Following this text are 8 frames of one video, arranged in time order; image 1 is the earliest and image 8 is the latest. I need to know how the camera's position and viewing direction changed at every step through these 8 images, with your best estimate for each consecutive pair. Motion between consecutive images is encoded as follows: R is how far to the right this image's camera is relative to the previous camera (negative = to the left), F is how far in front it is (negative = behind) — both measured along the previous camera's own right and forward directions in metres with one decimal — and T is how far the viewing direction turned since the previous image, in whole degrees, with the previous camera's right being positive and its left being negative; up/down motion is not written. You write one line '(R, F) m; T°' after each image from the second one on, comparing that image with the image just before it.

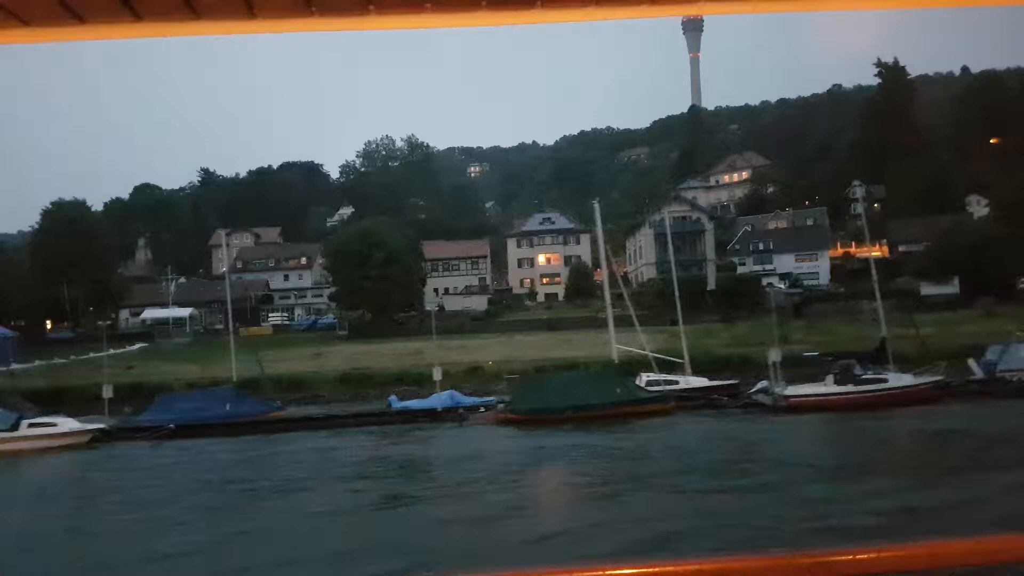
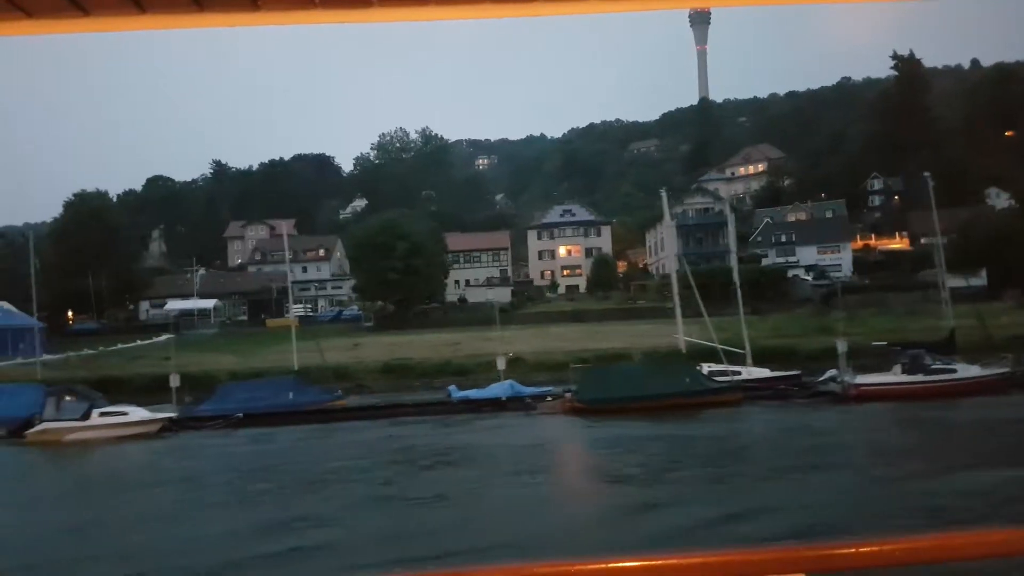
(-0.5, 0.0) m; 0°
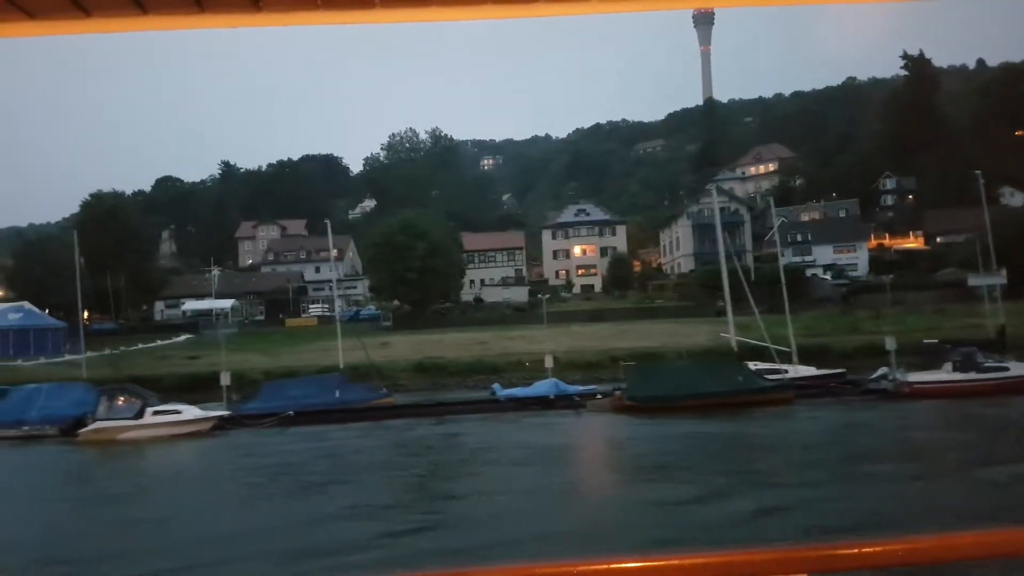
(-0.3, 0.0) m; 0°
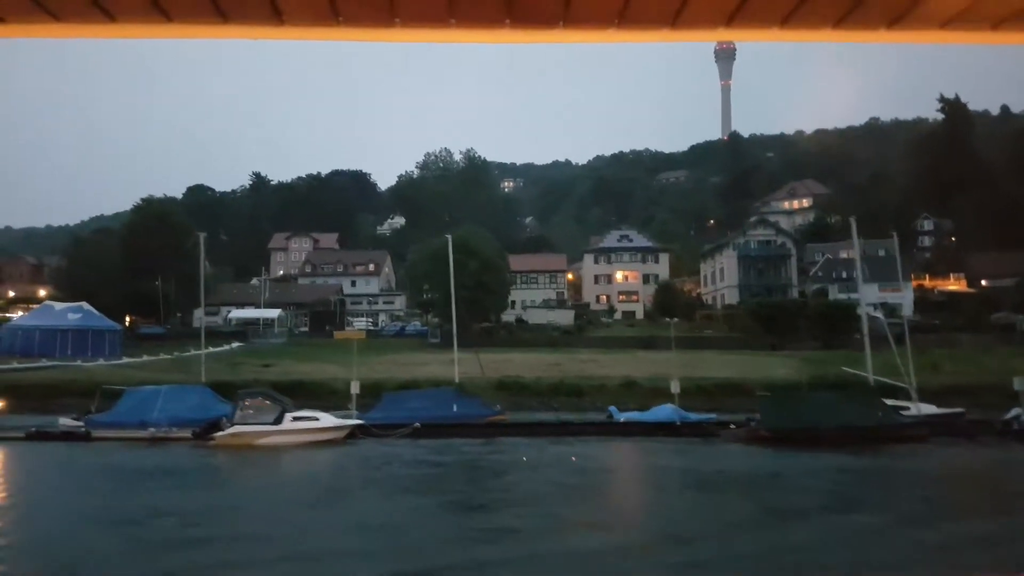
(-0.9, 0.0) m; -1°
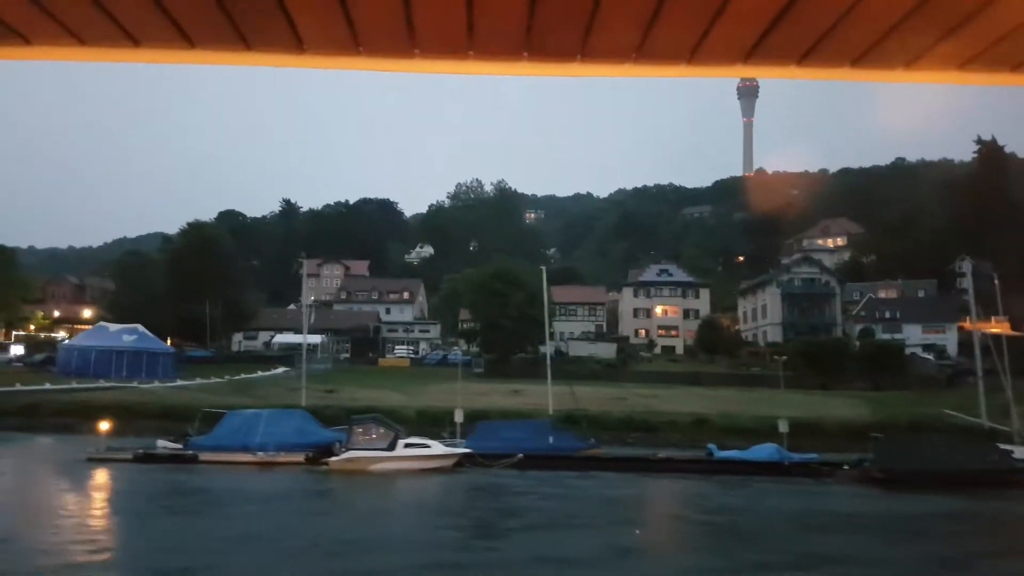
(-0.7, 0.0) m; -1°
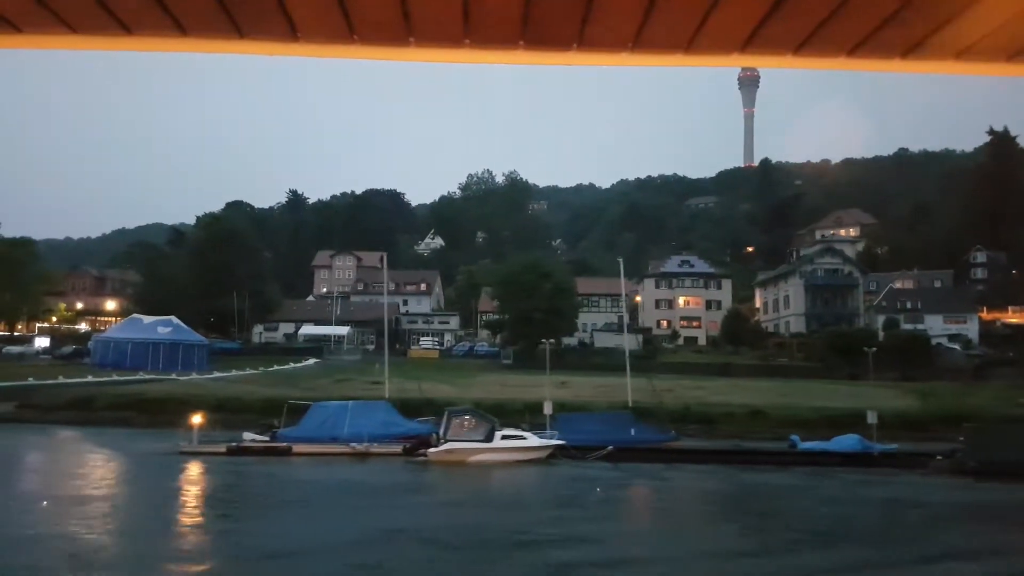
(-0.7, 0.0) m; 0°
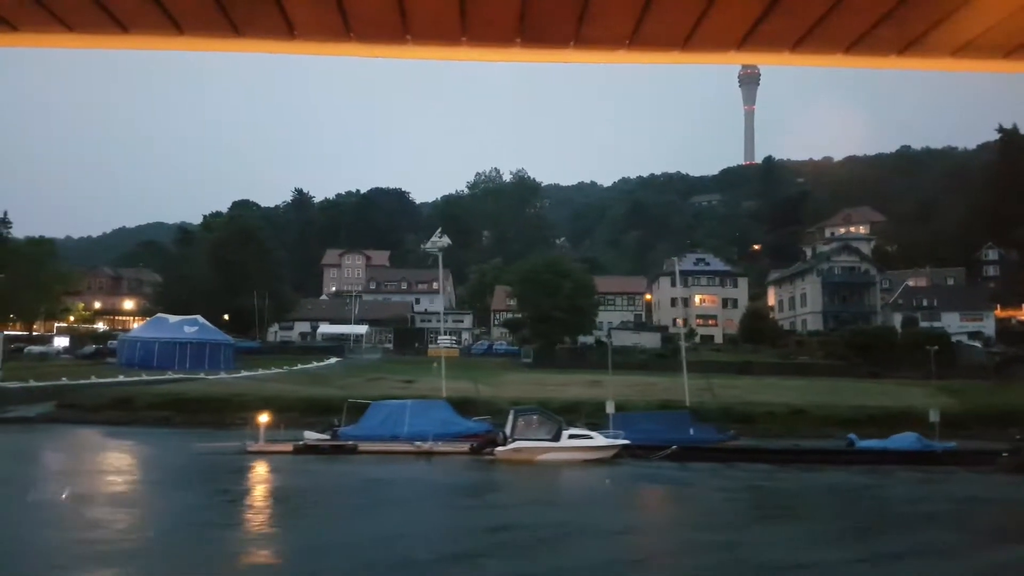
(-0.5, 0.0) m; 0°
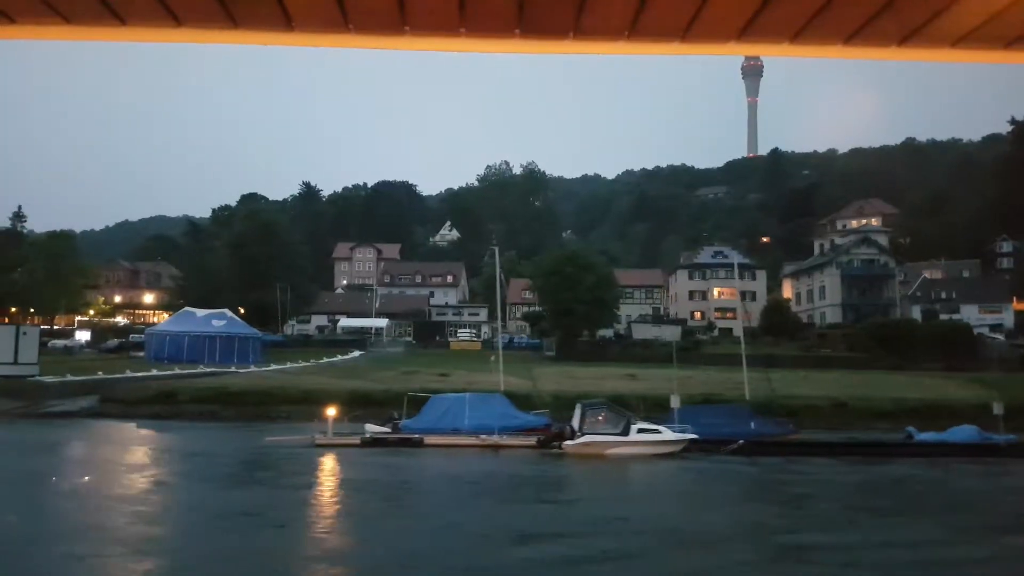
(-0.5, 0.0) m; 0°
